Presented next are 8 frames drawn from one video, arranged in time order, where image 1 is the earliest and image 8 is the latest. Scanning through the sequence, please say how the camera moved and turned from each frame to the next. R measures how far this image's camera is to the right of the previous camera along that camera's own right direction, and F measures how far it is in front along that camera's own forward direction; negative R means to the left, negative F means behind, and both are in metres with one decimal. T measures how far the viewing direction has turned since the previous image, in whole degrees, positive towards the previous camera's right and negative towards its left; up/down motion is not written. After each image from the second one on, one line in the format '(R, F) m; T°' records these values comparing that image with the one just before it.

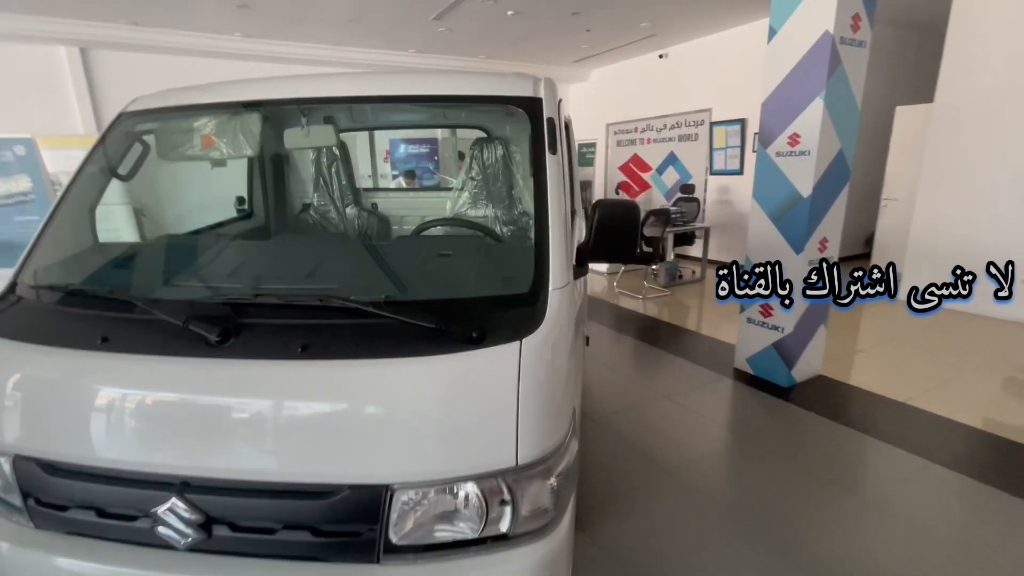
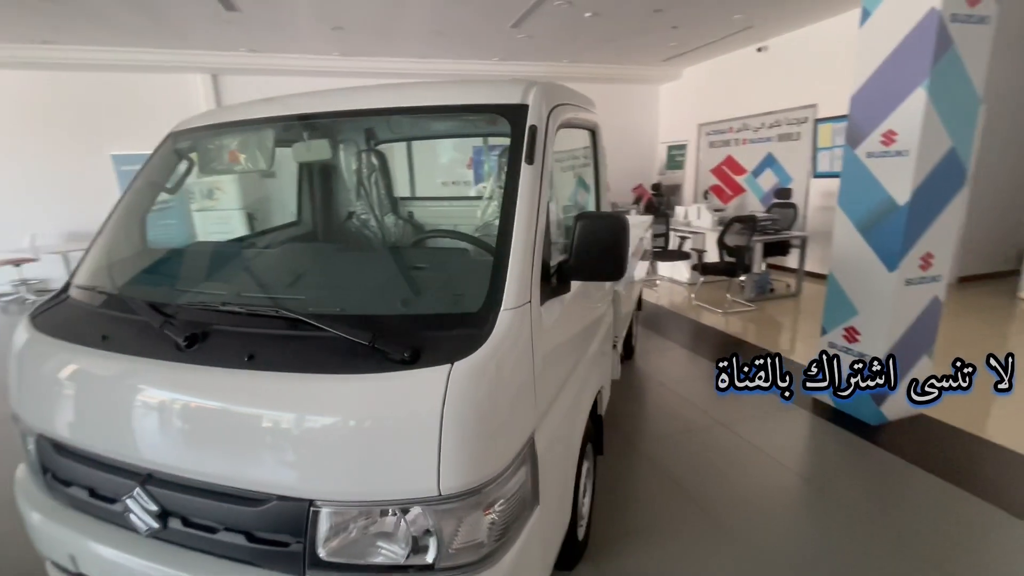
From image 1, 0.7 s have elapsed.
(+0.3, +0.1) m; -11°
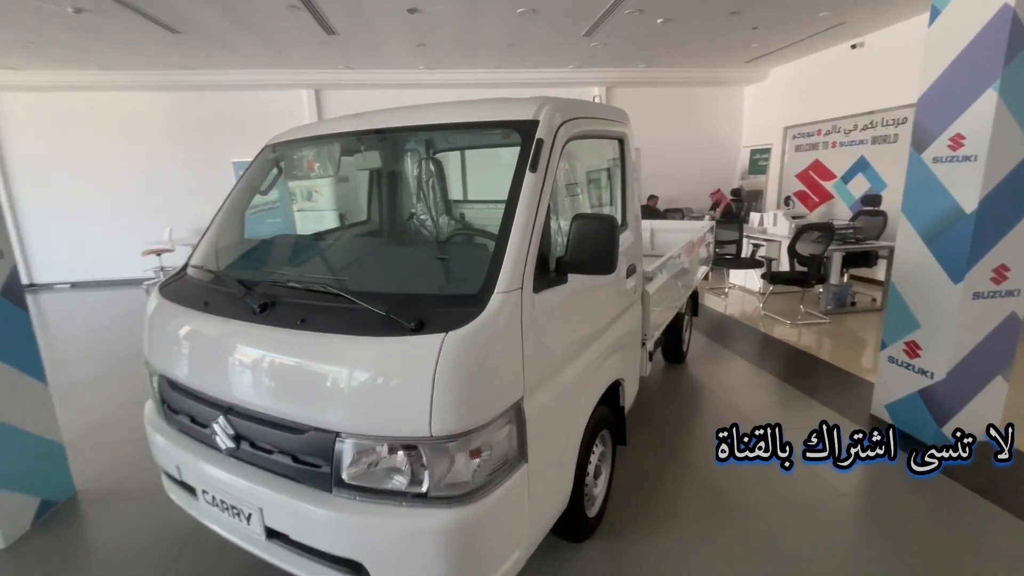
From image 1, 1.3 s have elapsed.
(+0.2, -0.2) m; -10°
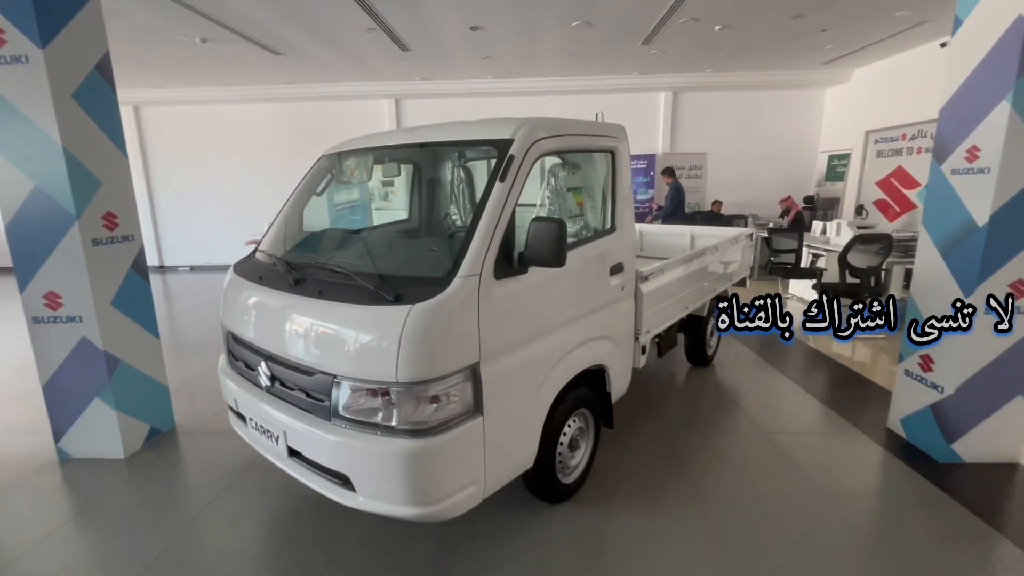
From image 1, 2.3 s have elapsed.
(+0.4, -0.3) m; -9°
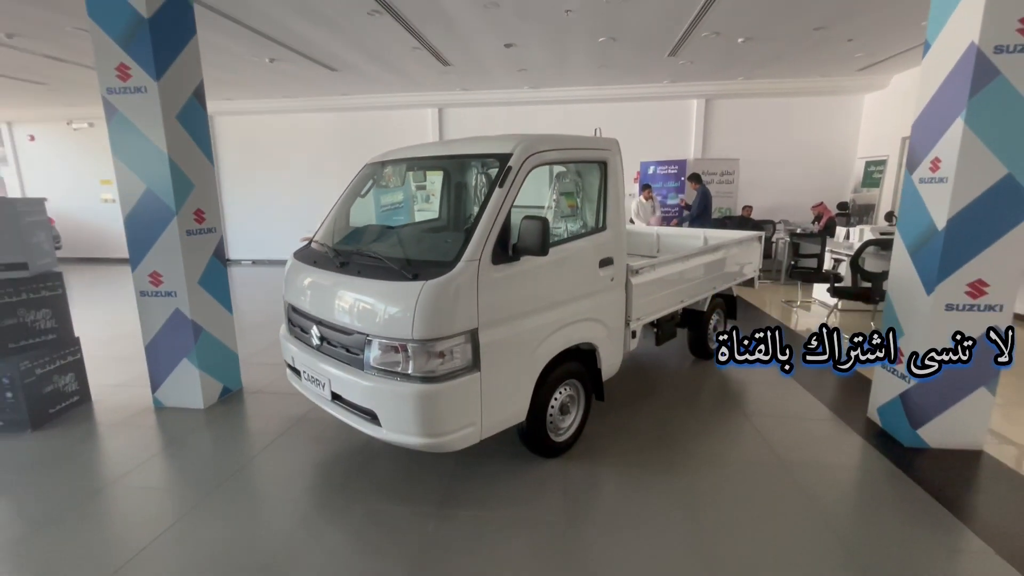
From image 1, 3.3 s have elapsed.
(+0.2, -0.4) m; -5°
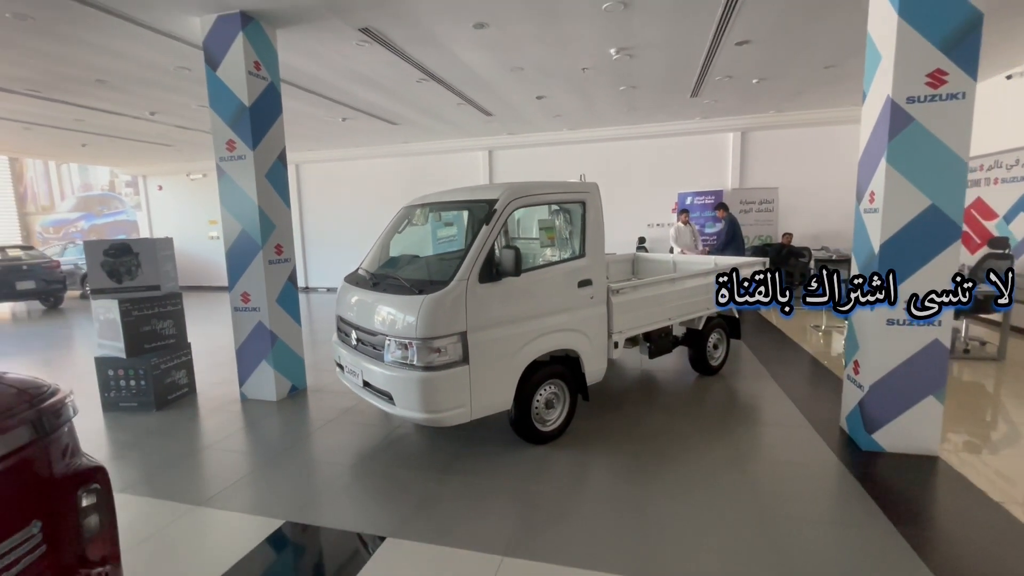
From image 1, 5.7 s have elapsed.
(+0.5, -0.6) m; -8°
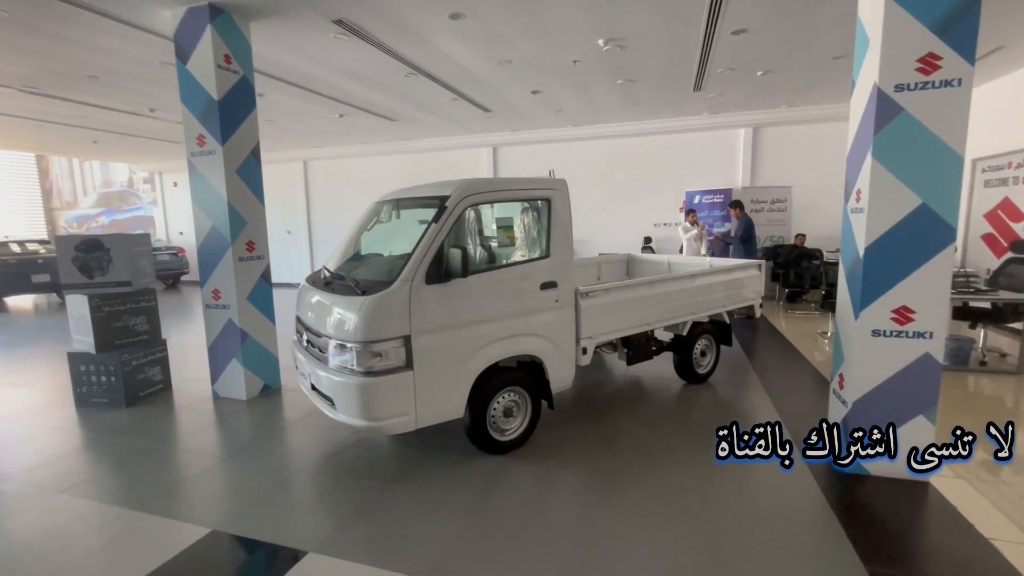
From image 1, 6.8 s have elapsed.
(+0.4, +0.2) m; -3°
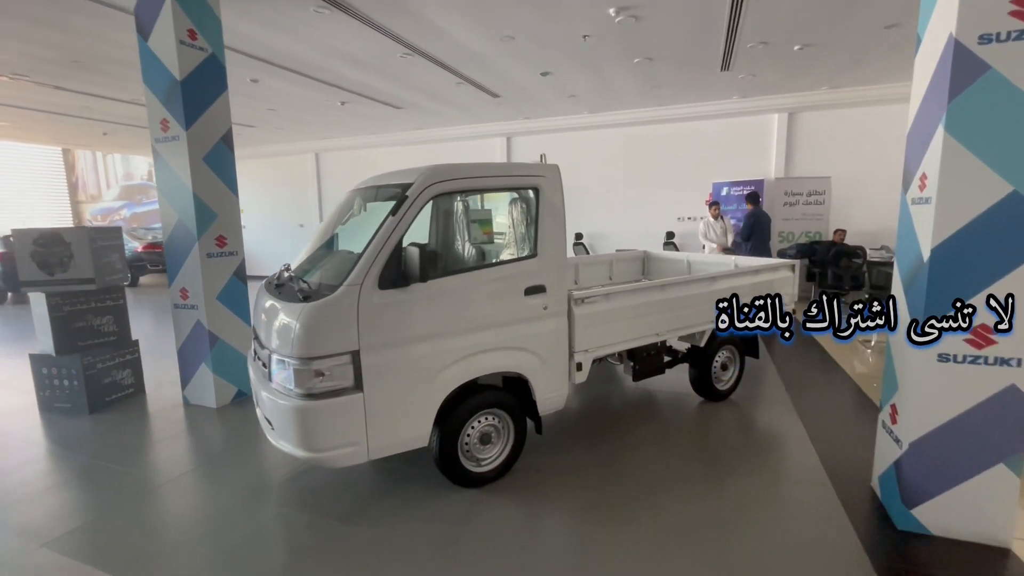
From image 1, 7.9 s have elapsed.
(+0.3, +0.5) m; -3°
